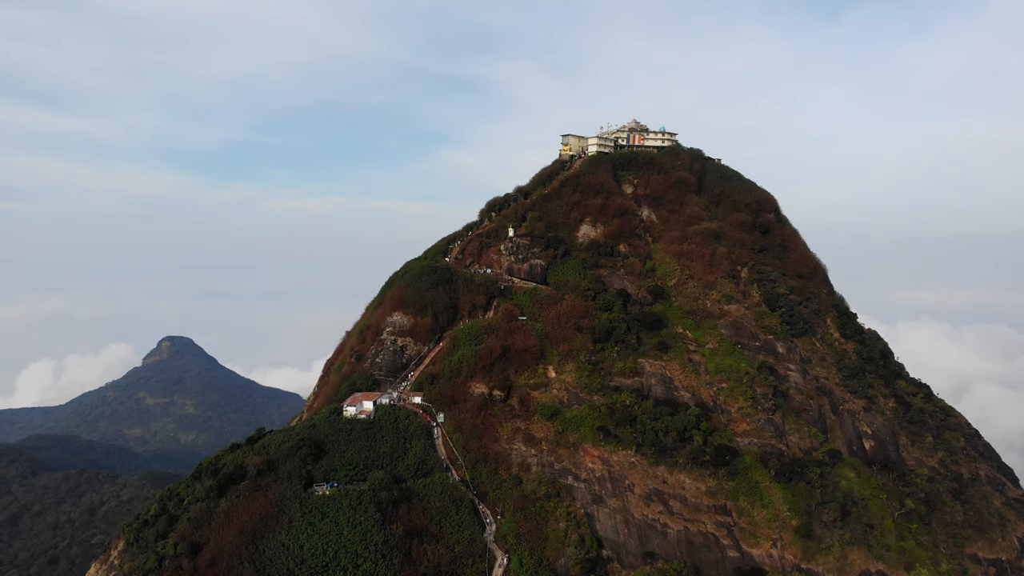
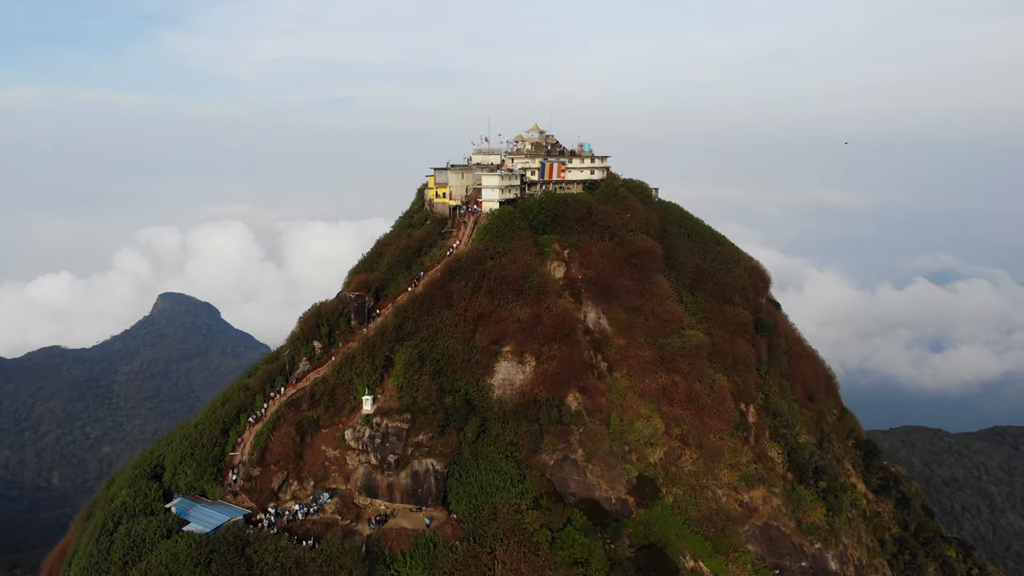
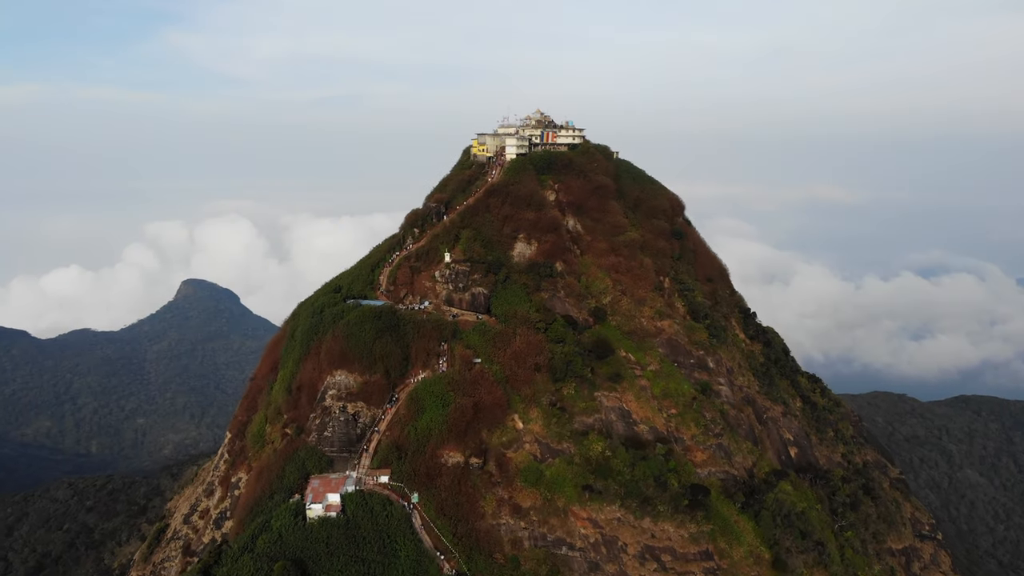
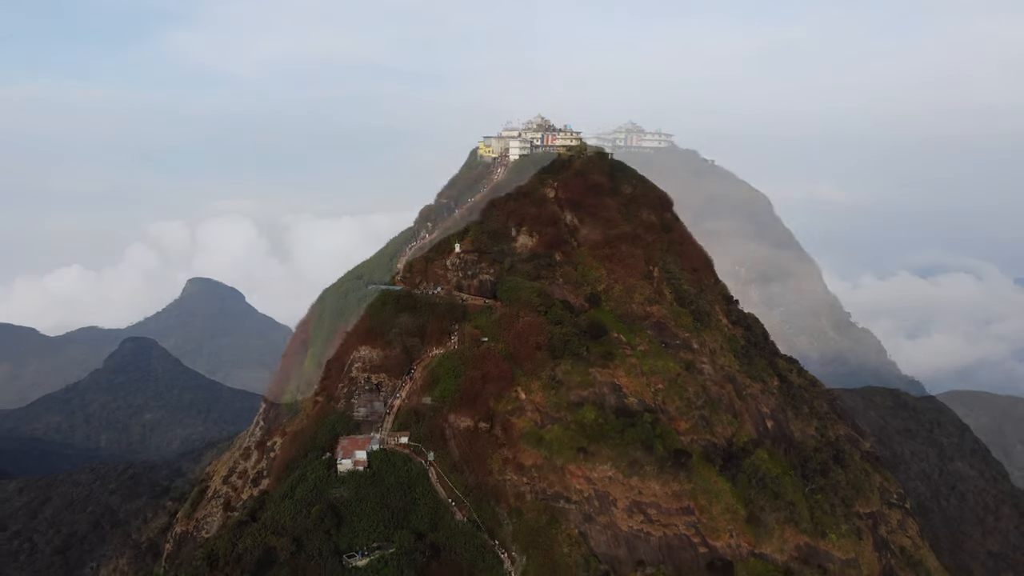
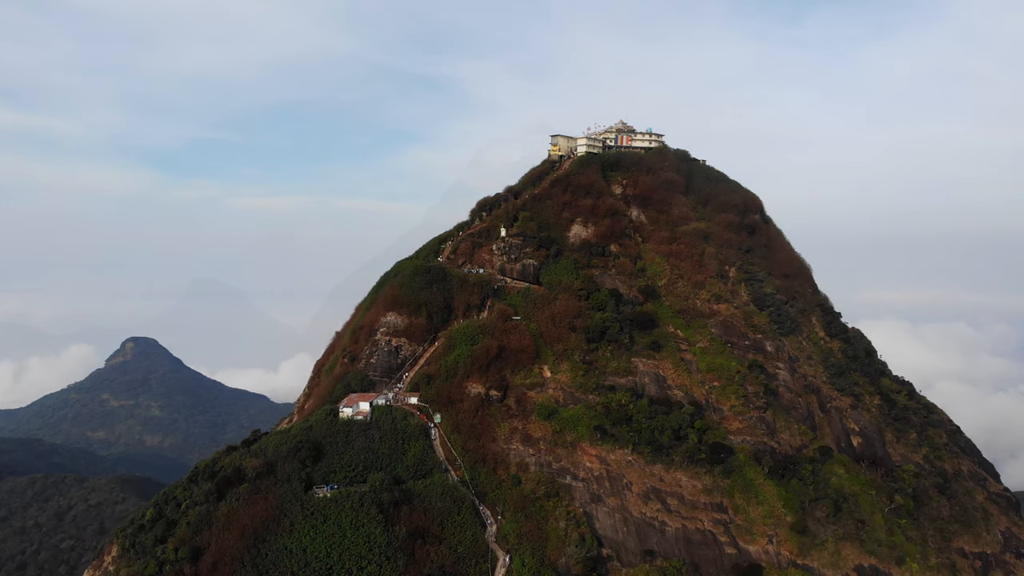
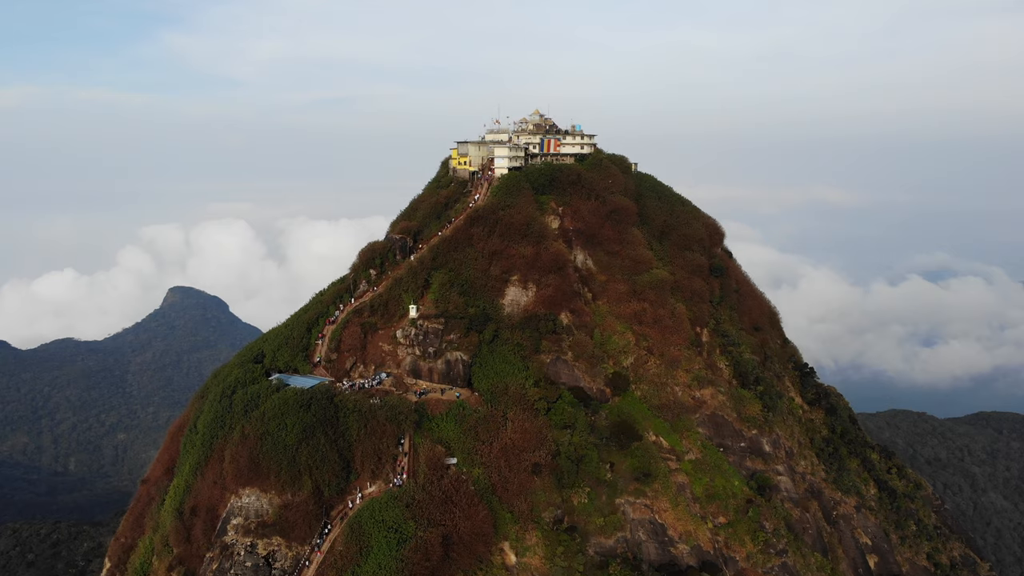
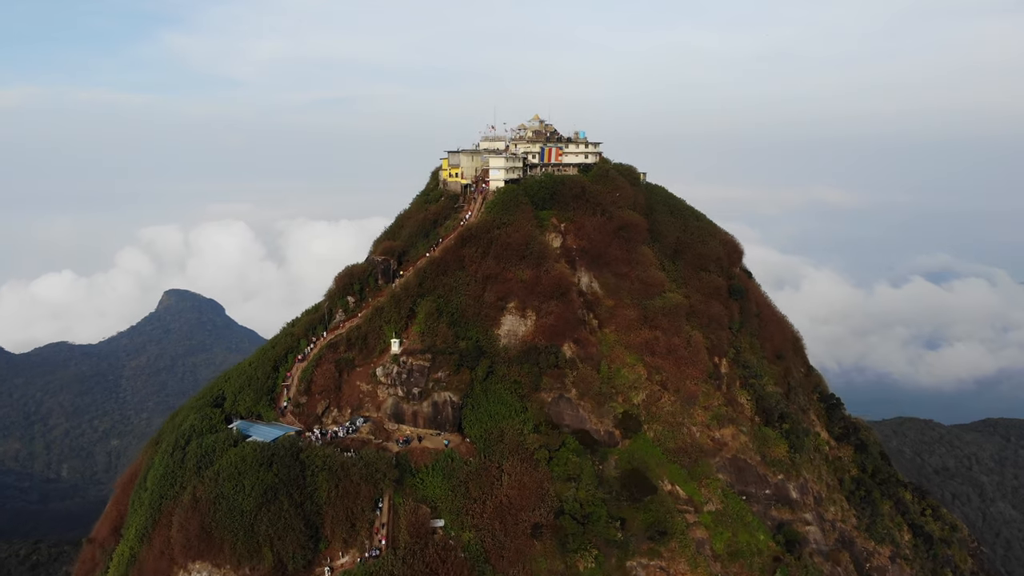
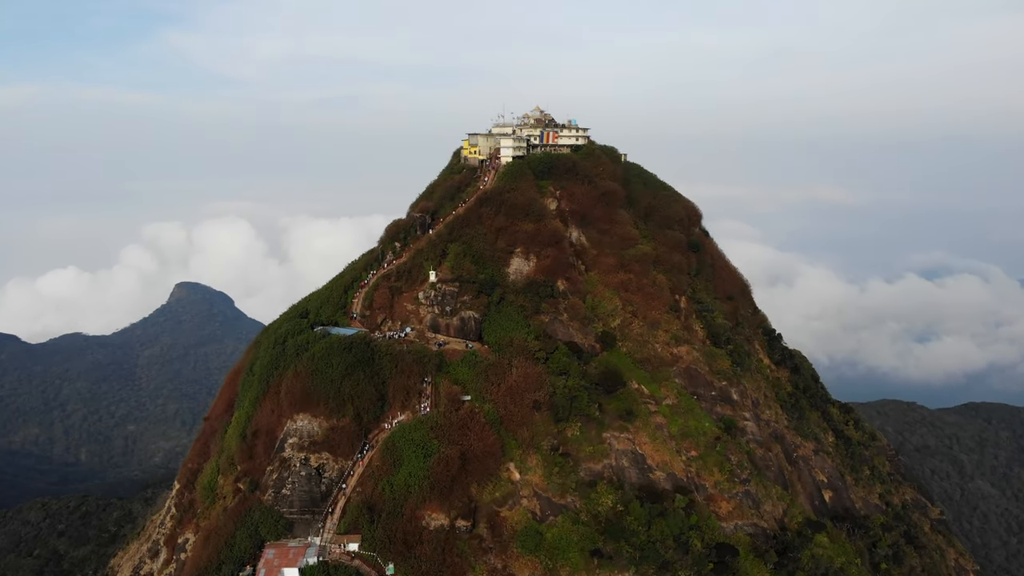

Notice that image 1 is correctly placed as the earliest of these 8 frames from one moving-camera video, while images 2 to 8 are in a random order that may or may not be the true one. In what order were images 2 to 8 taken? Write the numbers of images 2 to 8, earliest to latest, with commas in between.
5, 4, 3, 8, 6, 7, 2
